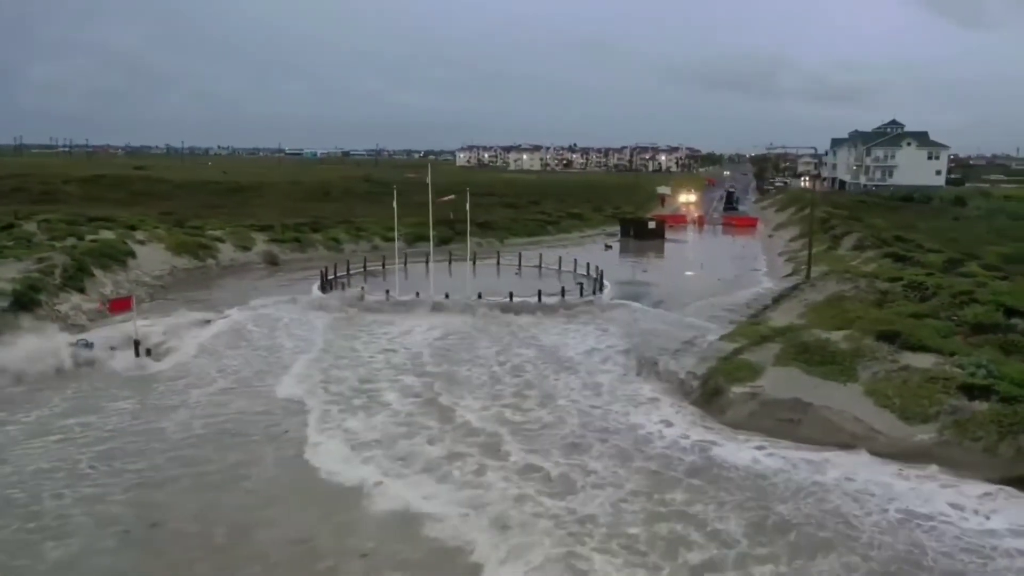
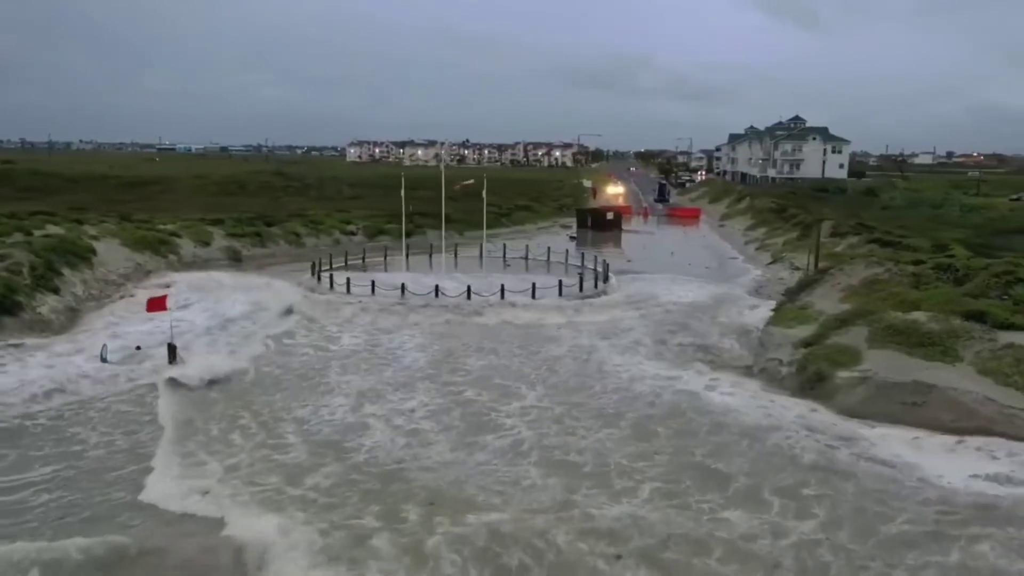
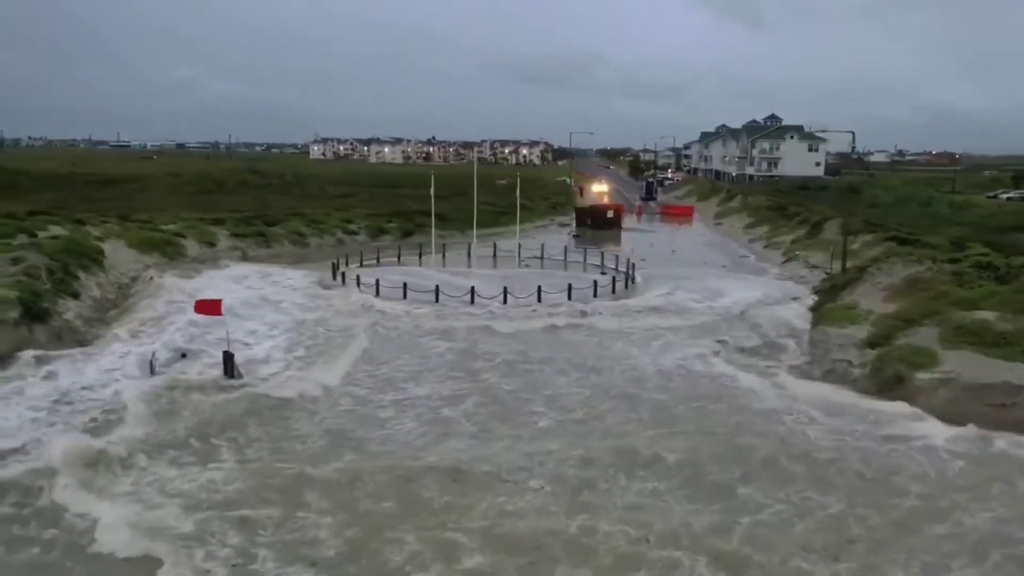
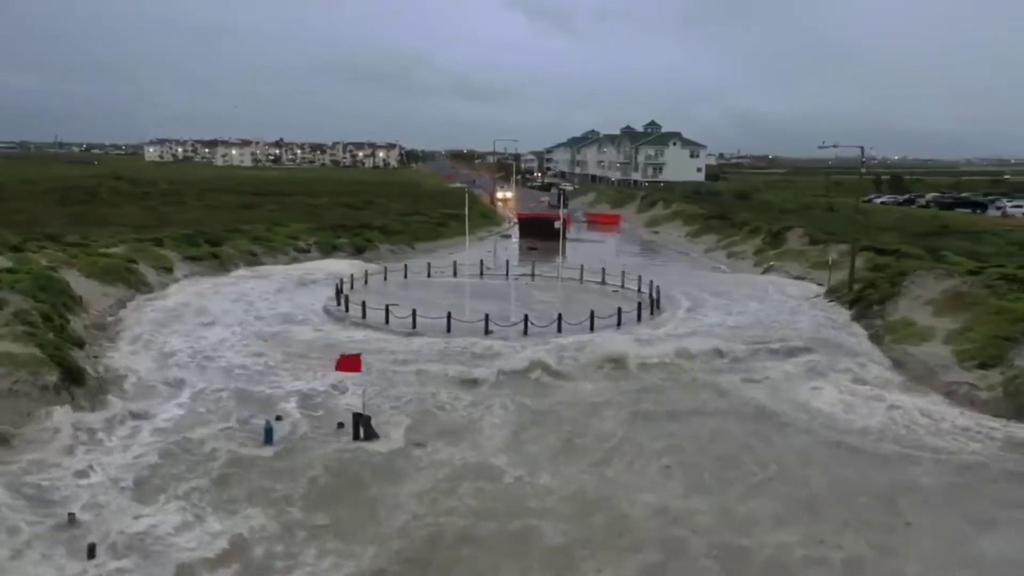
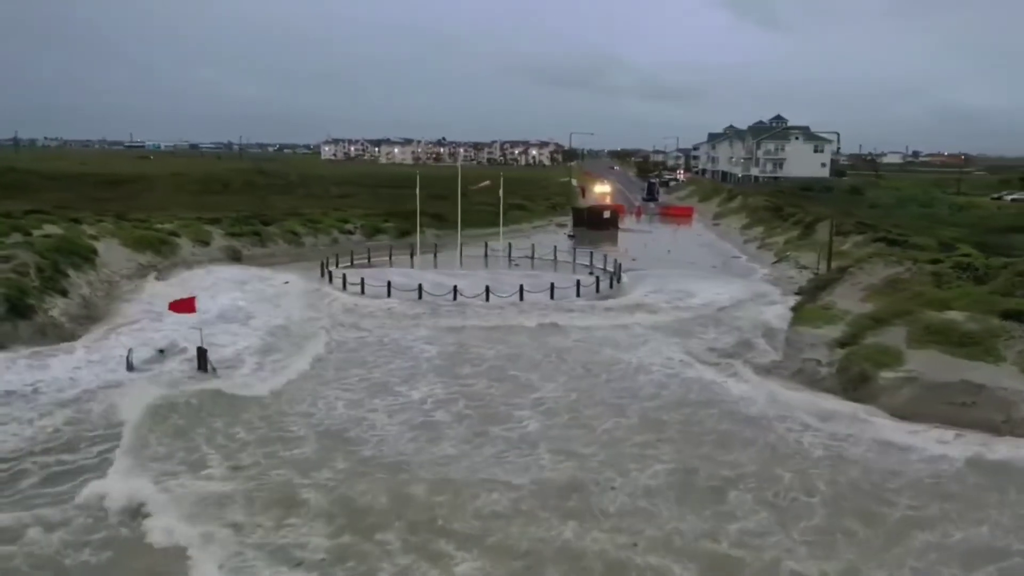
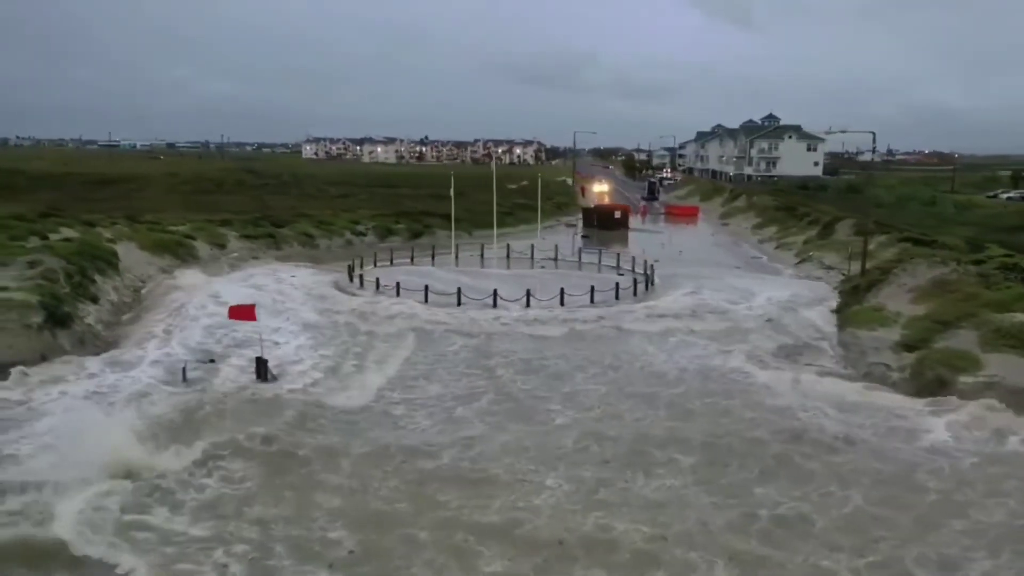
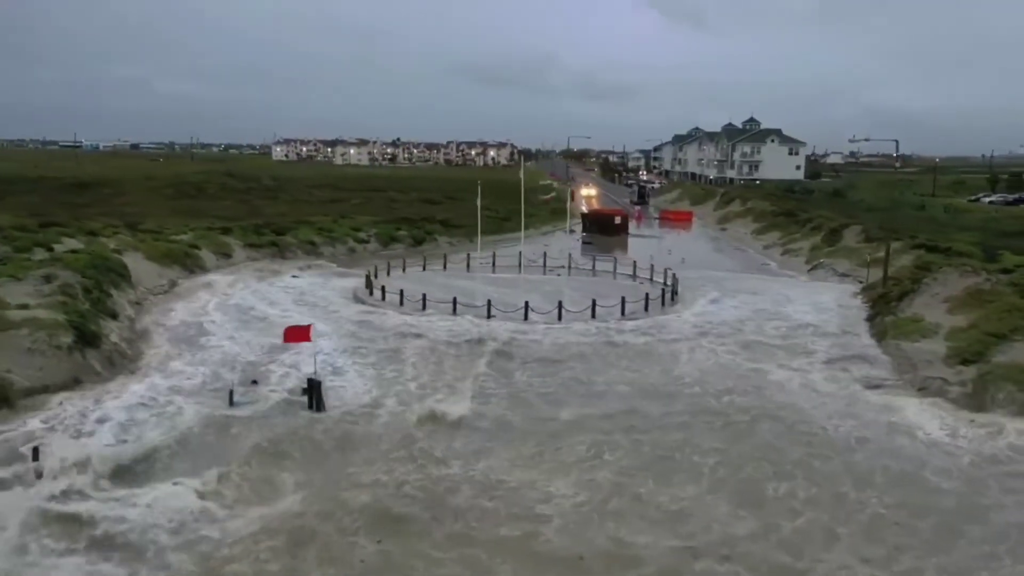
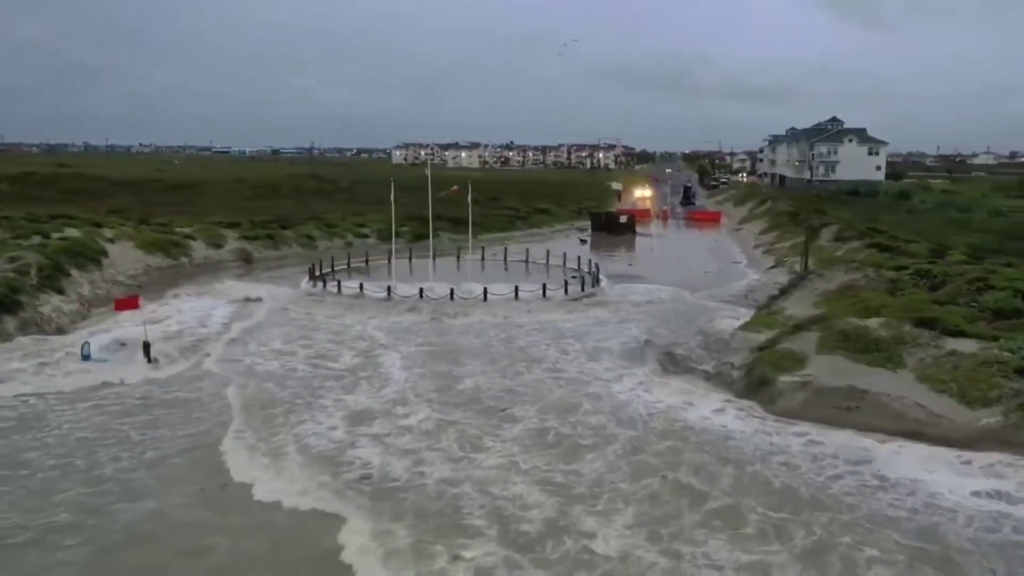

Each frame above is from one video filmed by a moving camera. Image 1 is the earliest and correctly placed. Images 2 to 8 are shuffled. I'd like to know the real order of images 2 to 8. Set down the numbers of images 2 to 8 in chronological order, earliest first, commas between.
8, 2, 5, 3, 6, 7, 4
